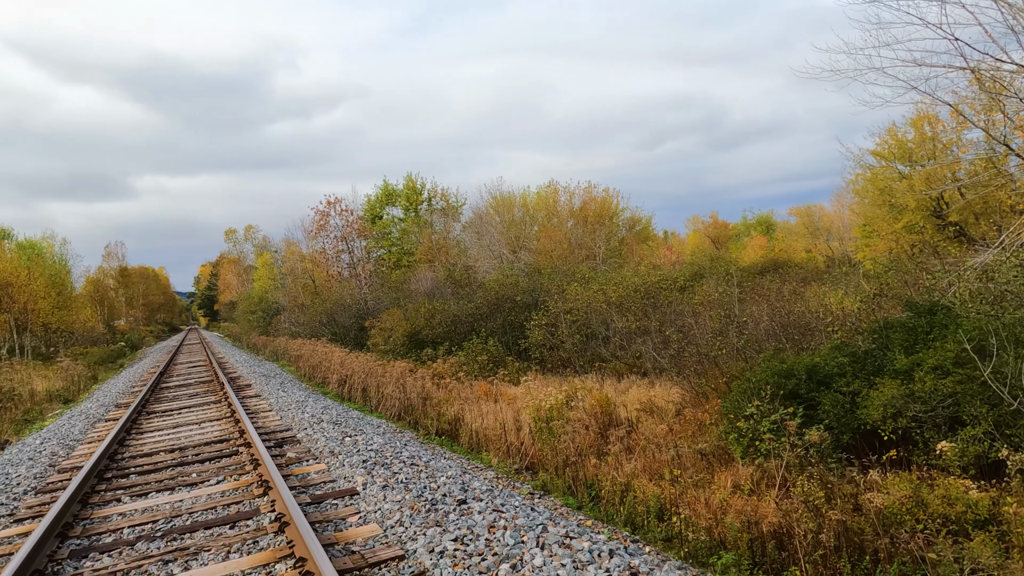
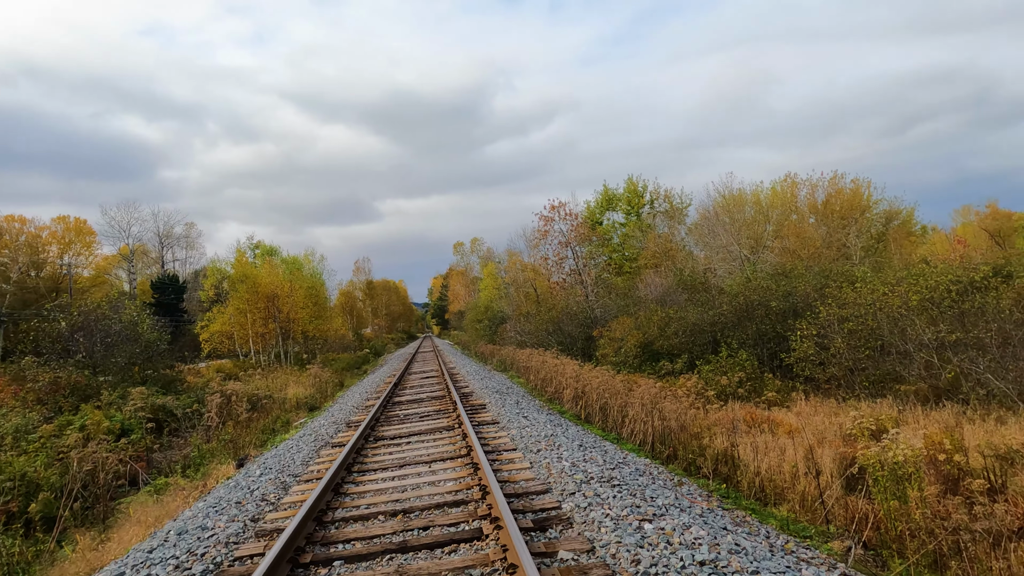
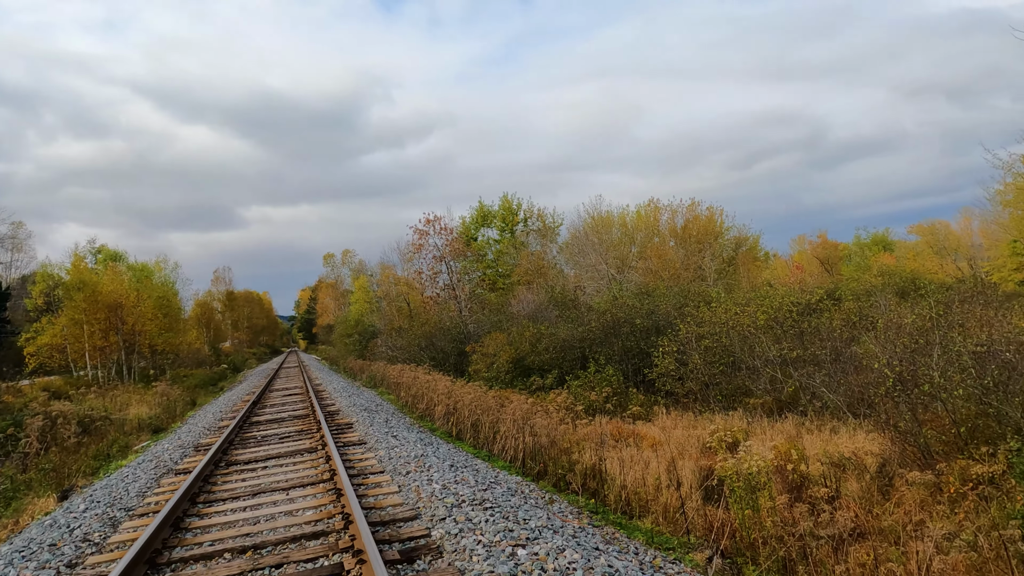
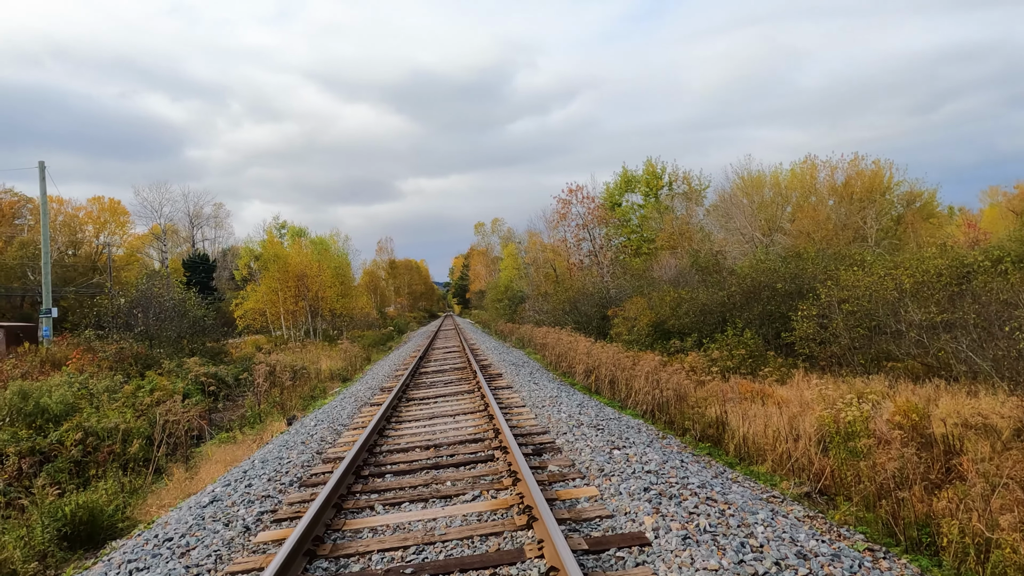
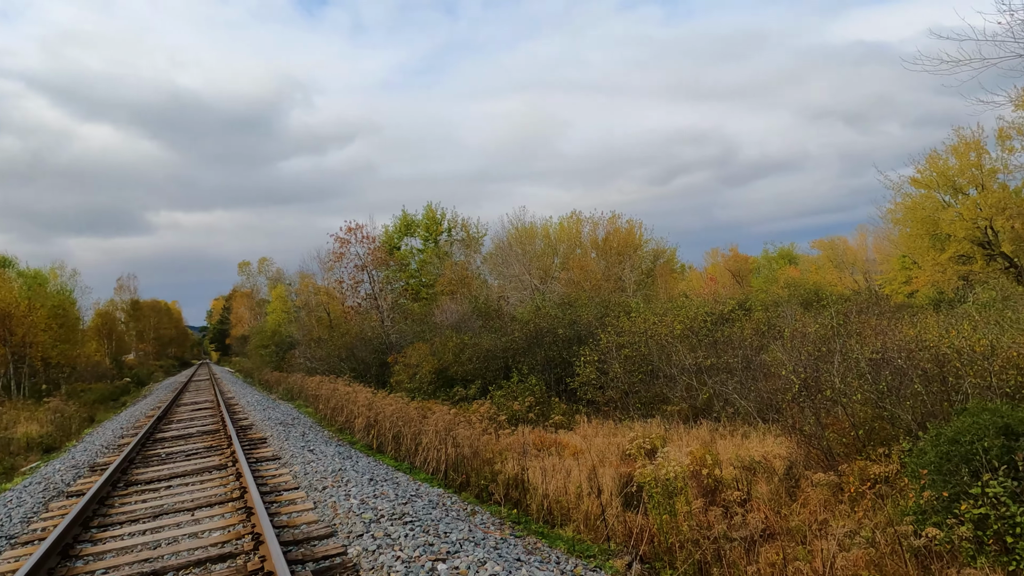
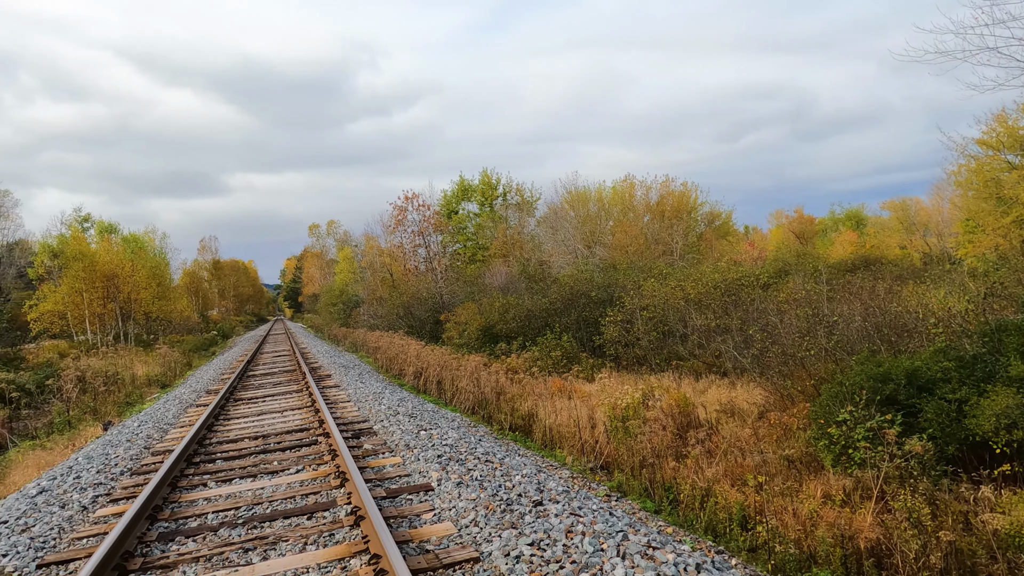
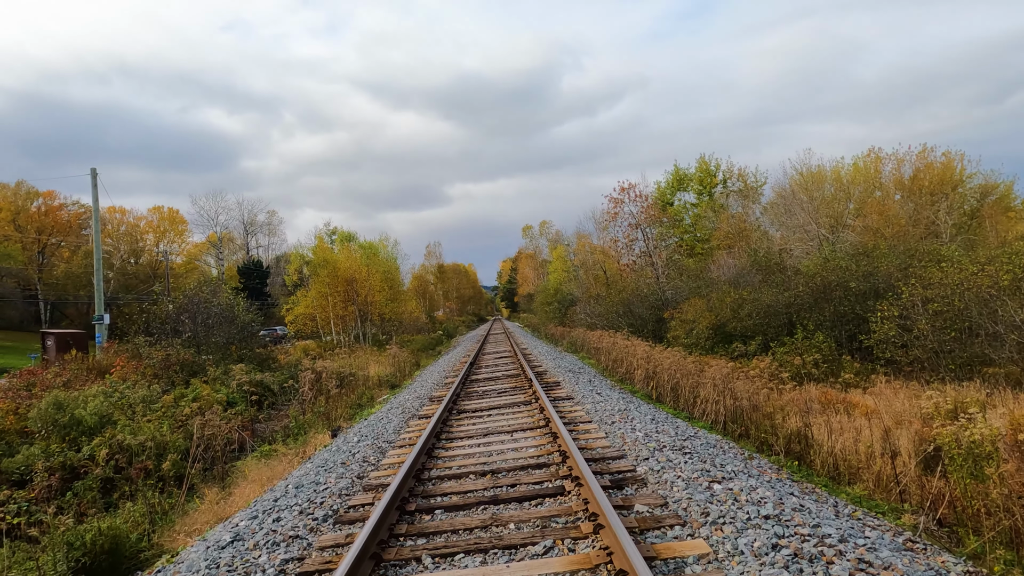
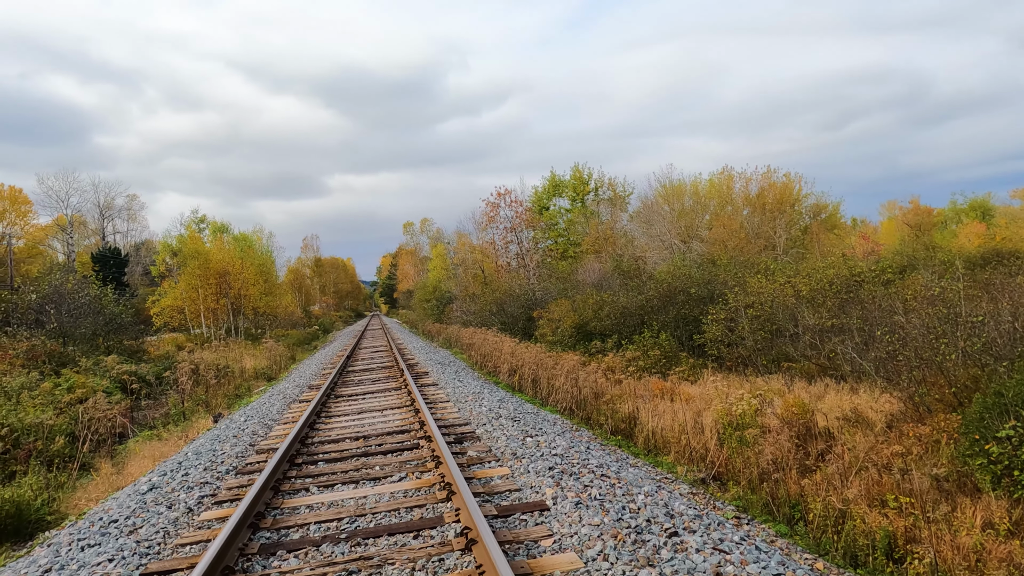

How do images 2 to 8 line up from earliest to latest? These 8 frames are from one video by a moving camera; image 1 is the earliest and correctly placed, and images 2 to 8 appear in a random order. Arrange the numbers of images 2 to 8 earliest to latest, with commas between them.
6, 8, 4, 7, 2, 3, 5
